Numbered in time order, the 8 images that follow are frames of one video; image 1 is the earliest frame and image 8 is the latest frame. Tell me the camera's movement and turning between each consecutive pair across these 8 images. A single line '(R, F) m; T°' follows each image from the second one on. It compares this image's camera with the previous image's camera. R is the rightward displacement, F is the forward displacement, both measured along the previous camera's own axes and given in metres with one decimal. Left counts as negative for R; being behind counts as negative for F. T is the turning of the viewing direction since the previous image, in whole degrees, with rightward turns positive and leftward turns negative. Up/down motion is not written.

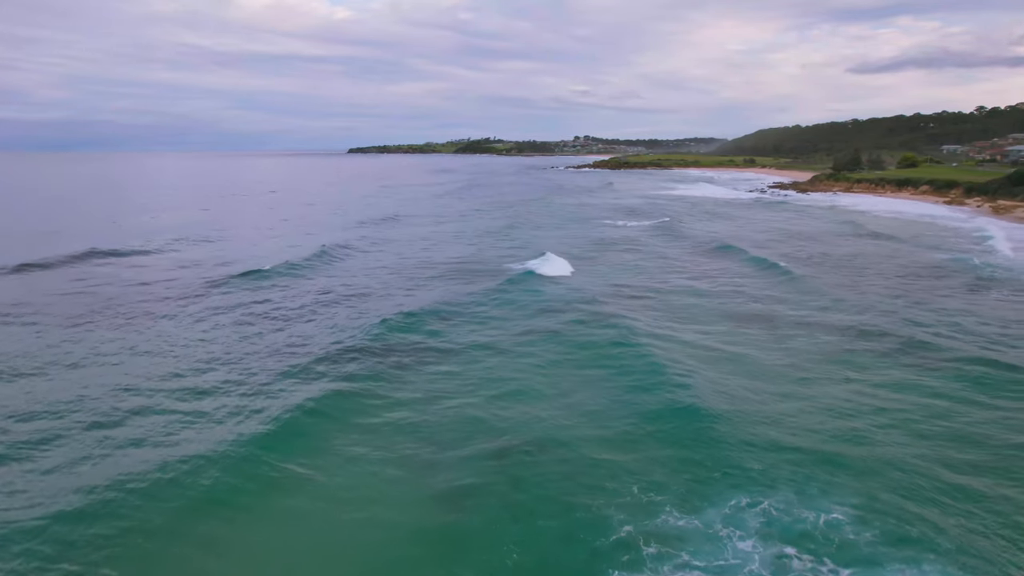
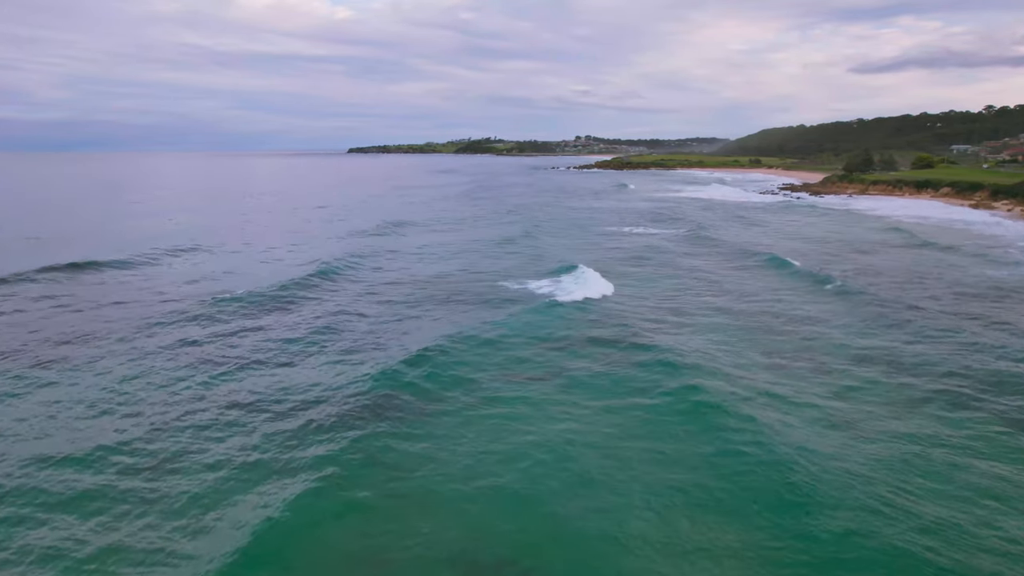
(-0.2, +2.6) m; 0°
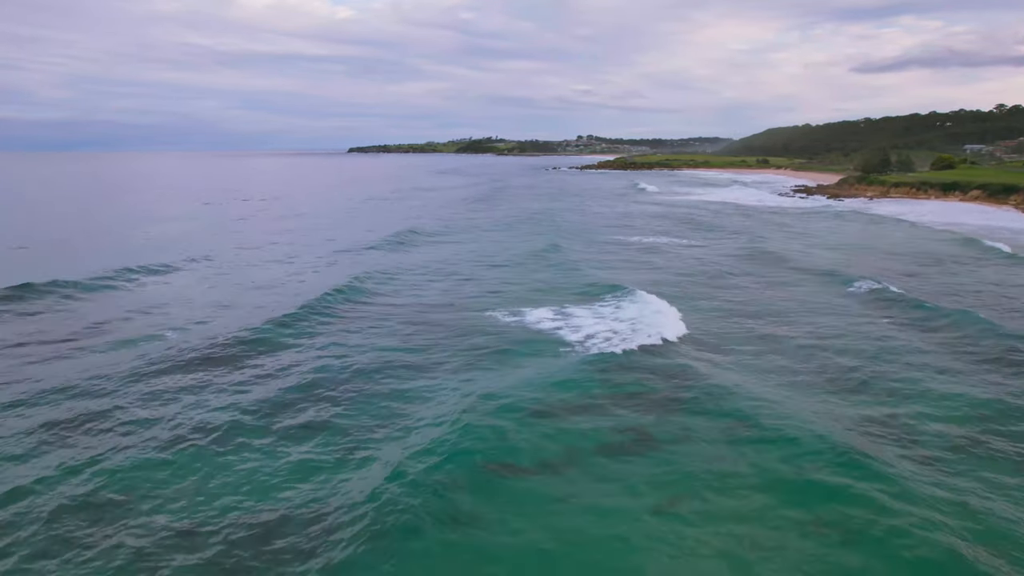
(-0.3, +3.2) m; 0°
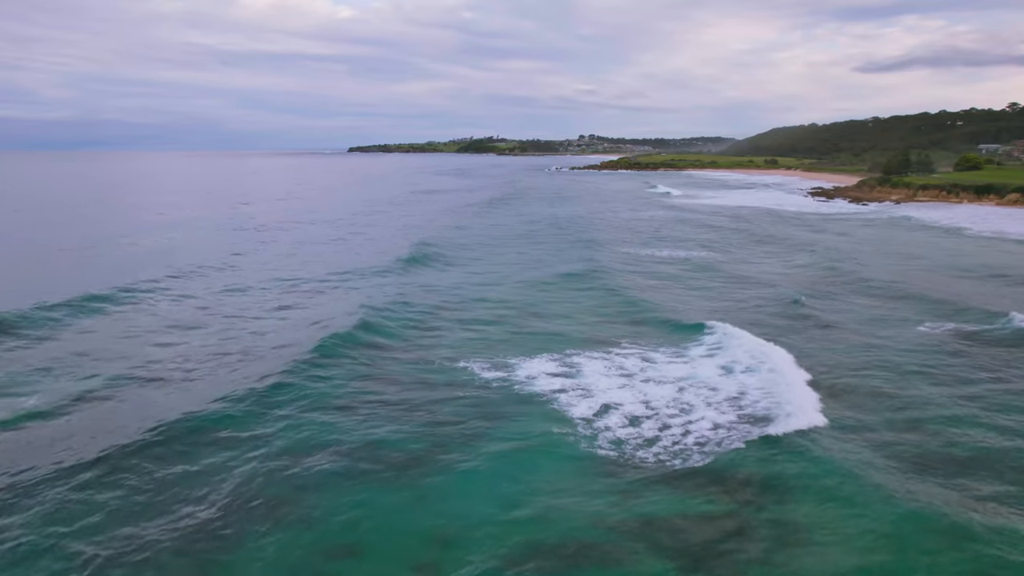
(0.0, +4.0) m; 0°
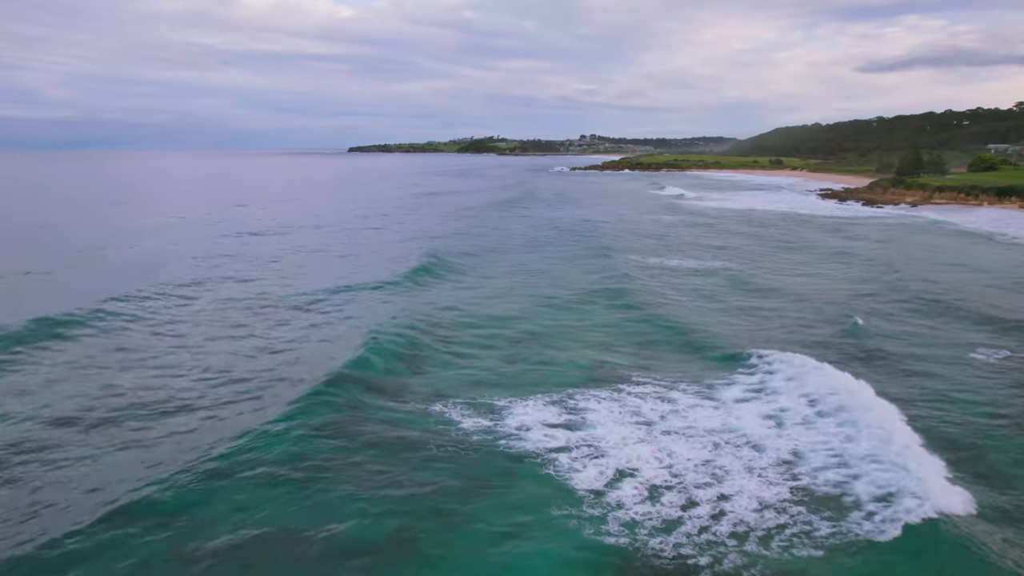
(+0.2, +2.4) m; 0°
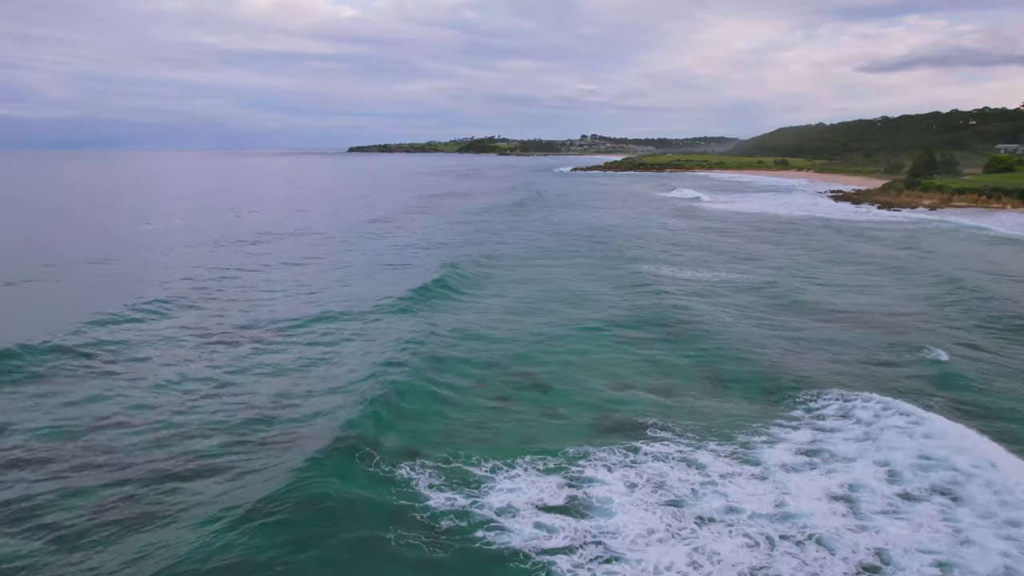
(+0.2, +2.5) m; 0°
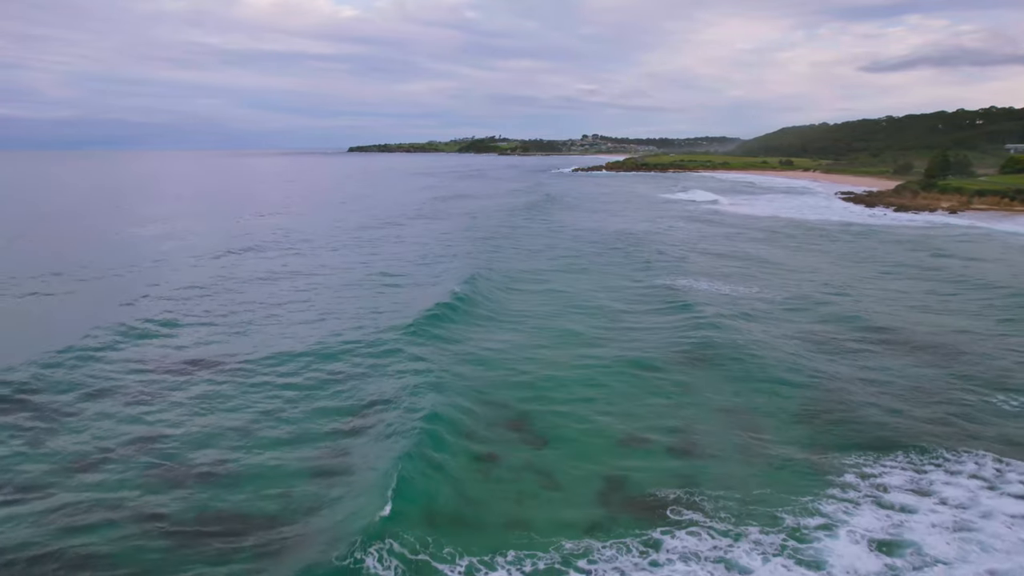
(+0.2, +2.4) m; 0°
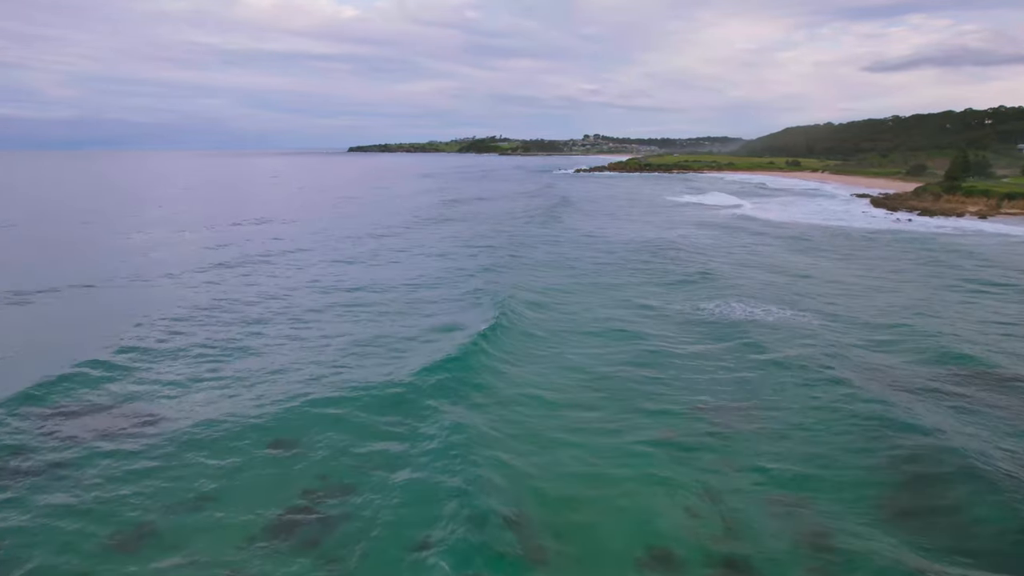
(0.0, +2.8) m; 0°
